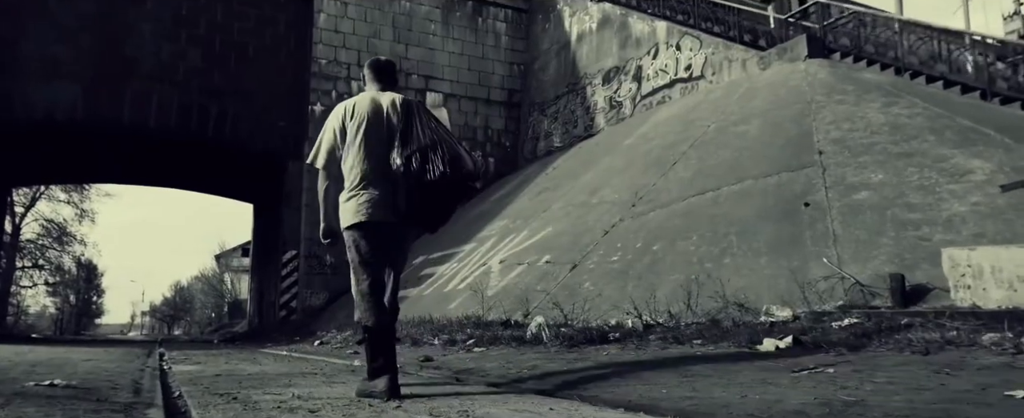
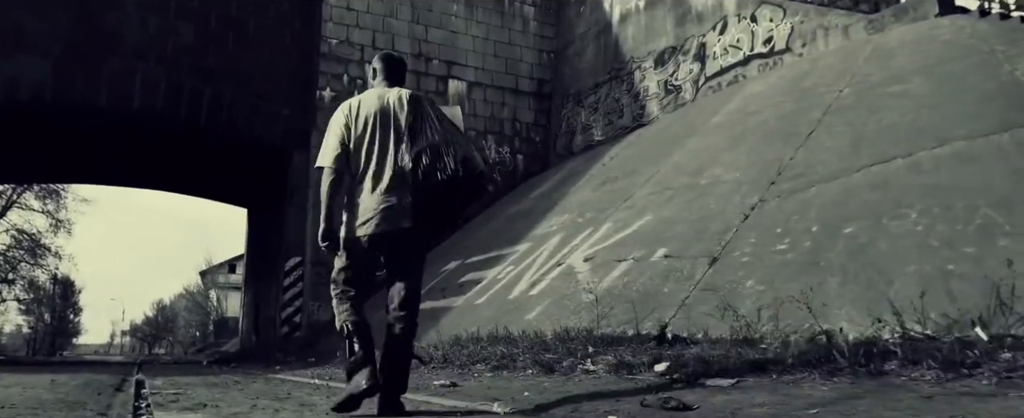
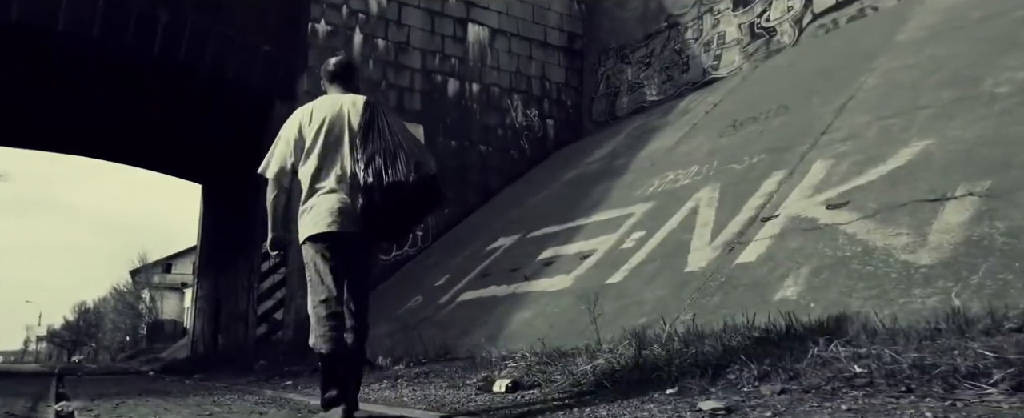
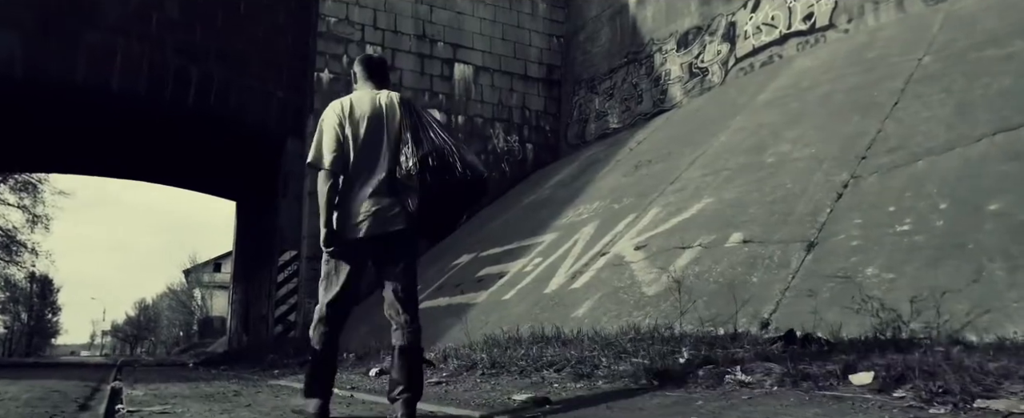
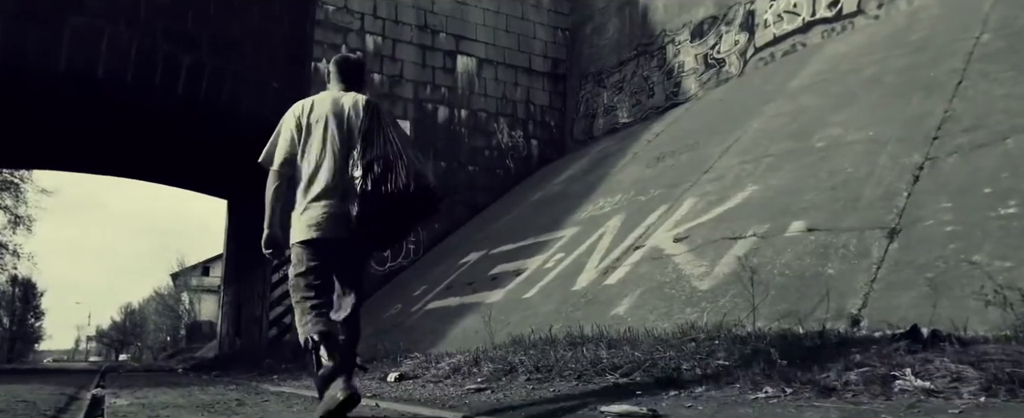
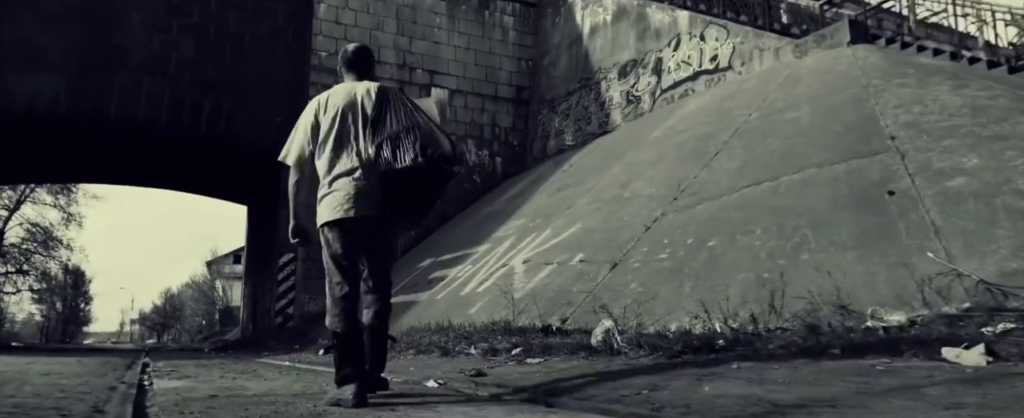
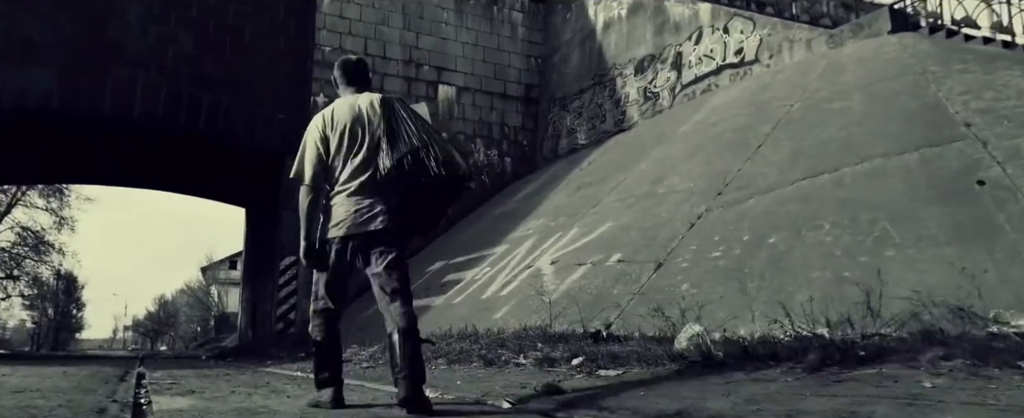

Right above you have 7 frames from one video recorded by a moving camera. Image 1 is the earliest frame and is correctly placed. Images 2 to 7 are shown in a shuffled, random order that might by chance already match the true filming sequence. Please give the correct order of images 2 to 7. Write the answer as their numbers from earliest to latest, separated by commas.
6, 7, 2, 4, 5, 3
